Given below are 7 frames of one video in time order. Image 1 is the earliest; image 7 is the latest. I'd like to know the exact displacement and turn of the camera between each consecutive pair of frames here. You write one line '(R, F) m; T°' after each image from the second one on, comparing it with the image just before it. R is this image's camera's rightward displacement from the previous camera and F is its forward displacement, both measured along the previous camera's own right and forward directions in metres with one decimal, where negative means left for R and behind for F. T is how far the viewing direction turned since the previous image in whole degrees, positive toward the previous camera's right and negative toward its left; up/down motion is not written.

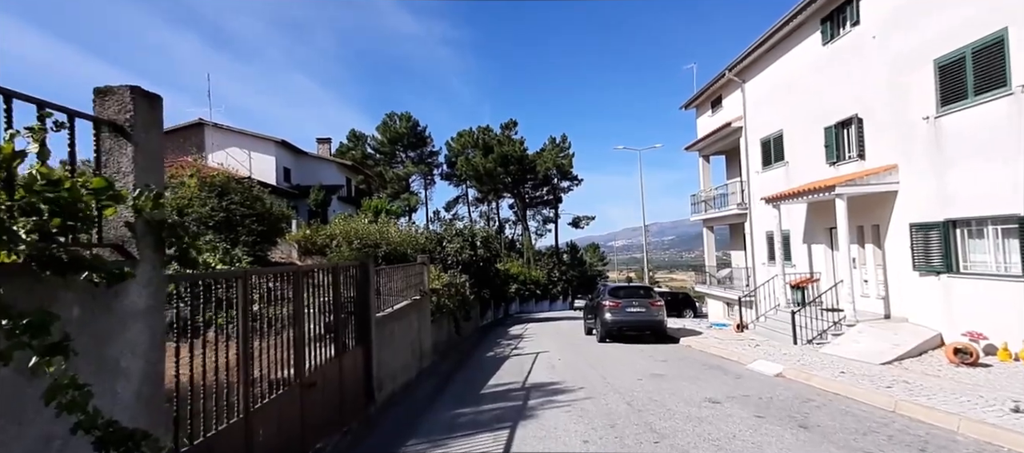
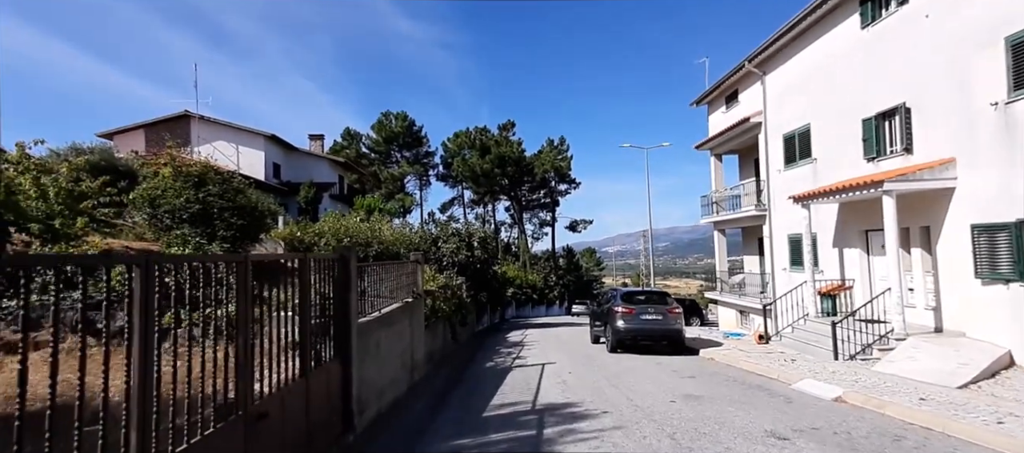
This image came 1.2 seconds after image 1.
(-0.2, +1.5) m; +1°
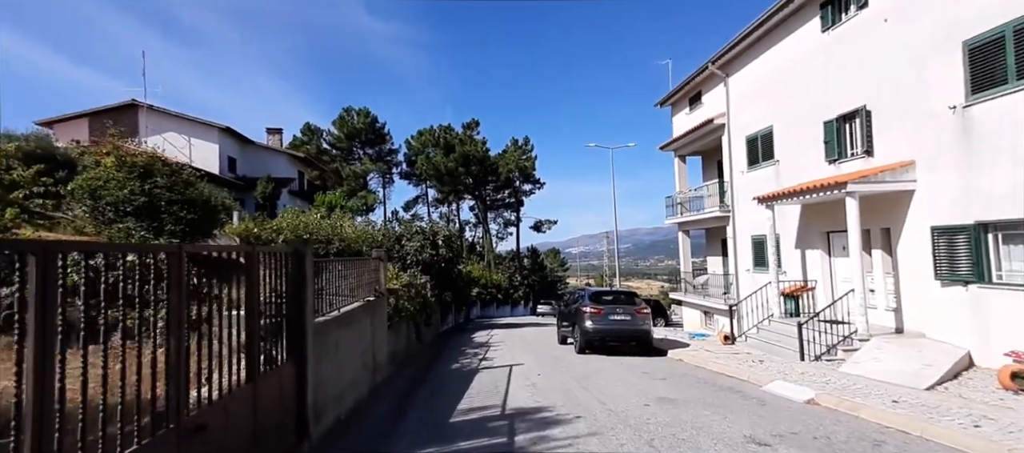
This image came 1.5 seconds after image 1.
(-0.1, +0.4) m; +4°
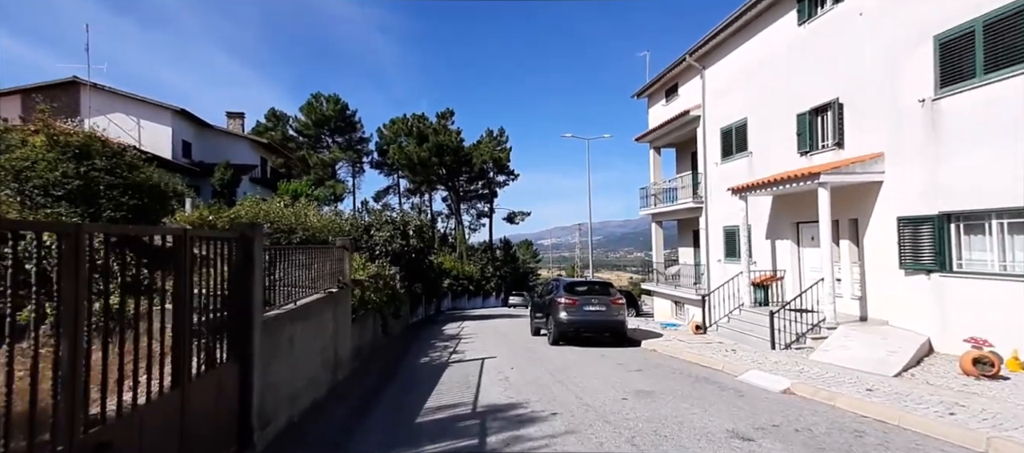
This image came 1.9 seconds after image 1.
(0.0, +0.3) m; +3°
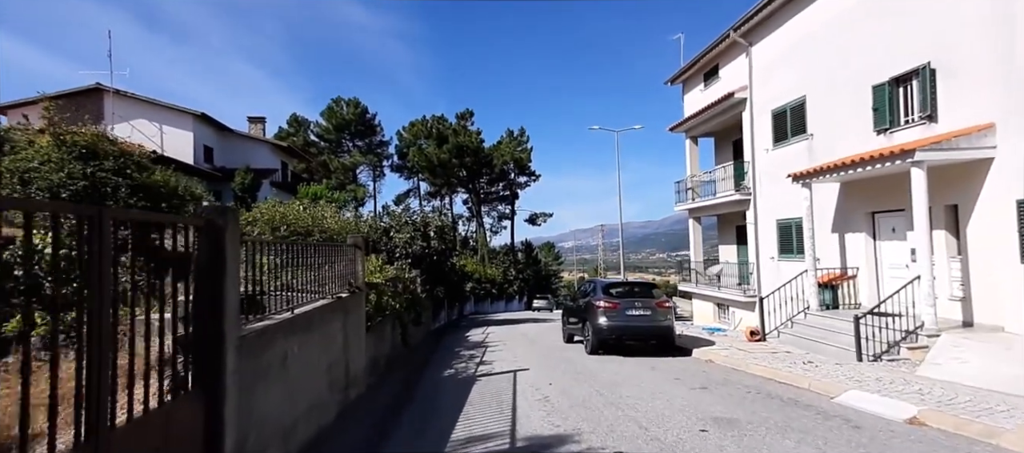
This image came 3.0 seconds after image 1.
(-0.3, +1.5) m; -2°
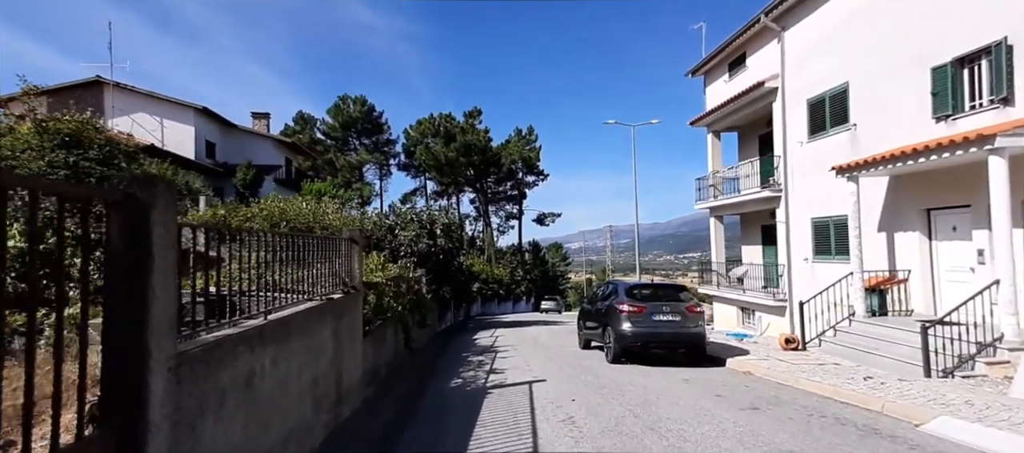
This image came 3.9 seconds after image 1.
(-0.2, +1.1) m; -1°
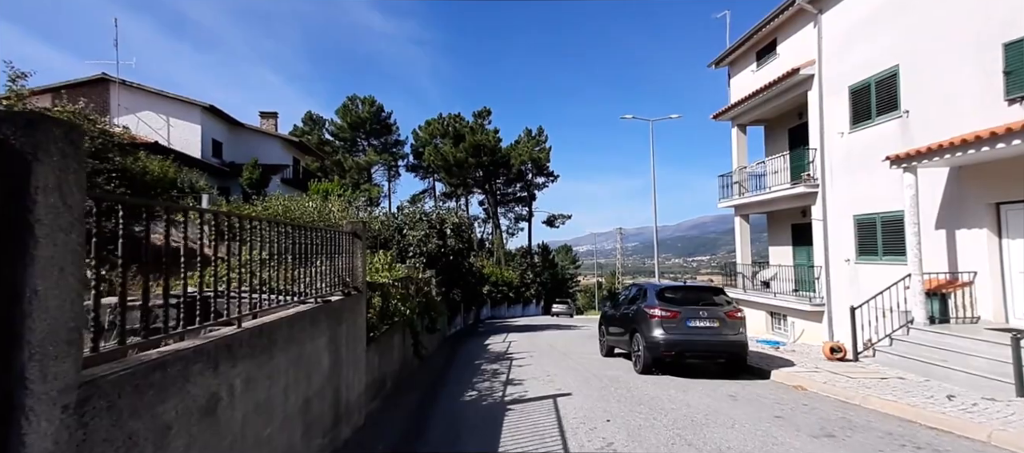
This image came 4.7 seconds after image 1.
(-0.2, +1.0) m; -1°
